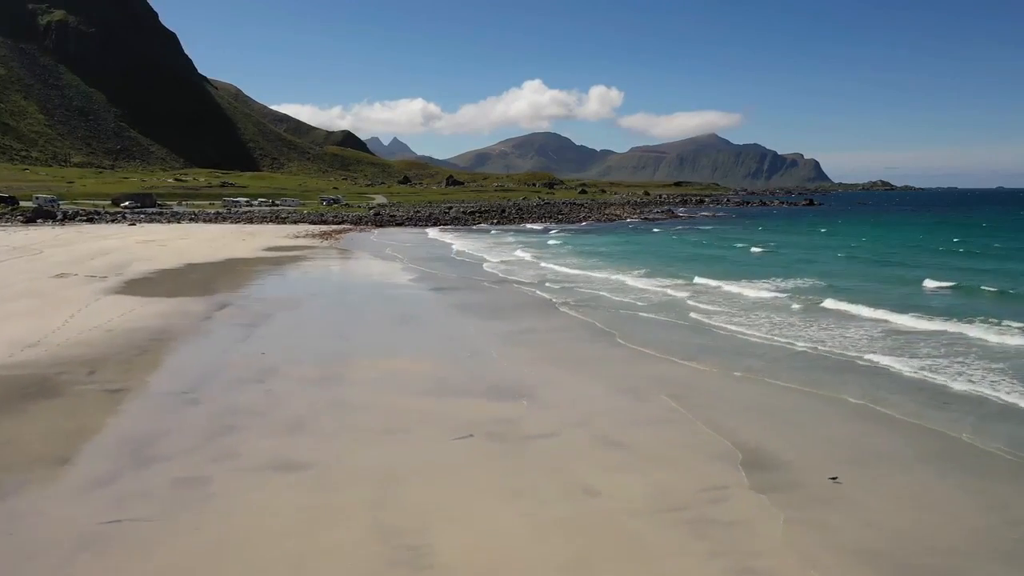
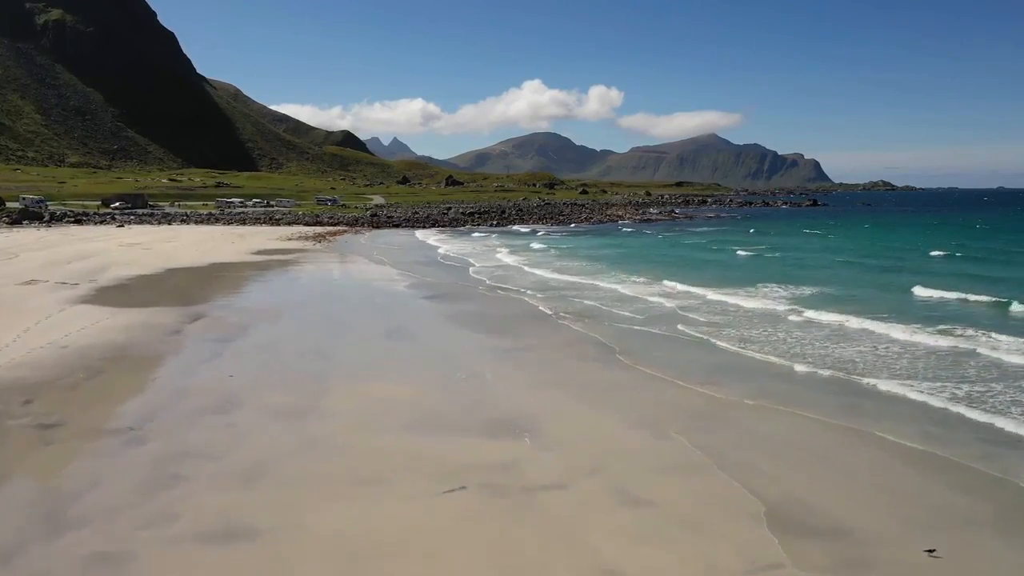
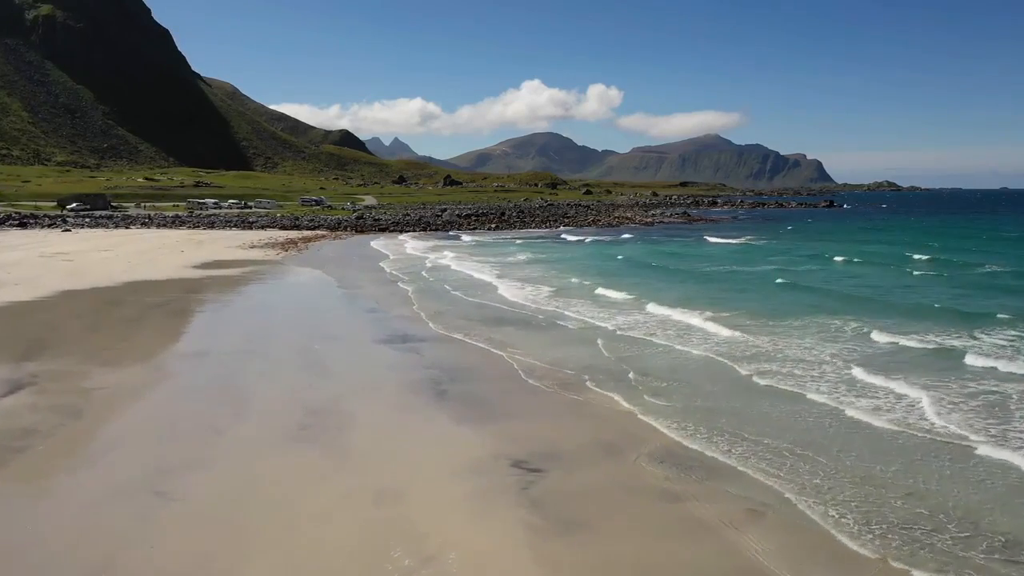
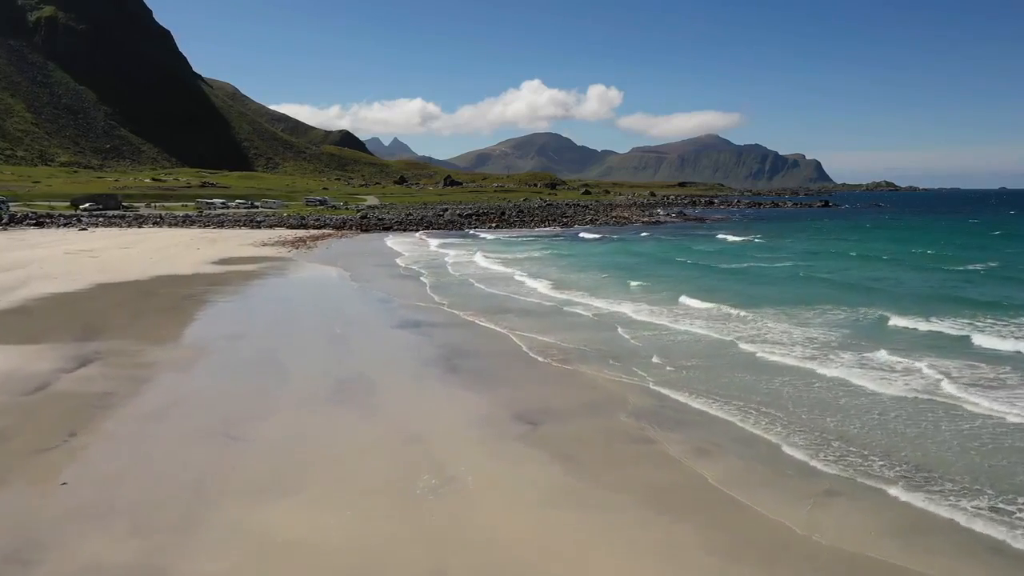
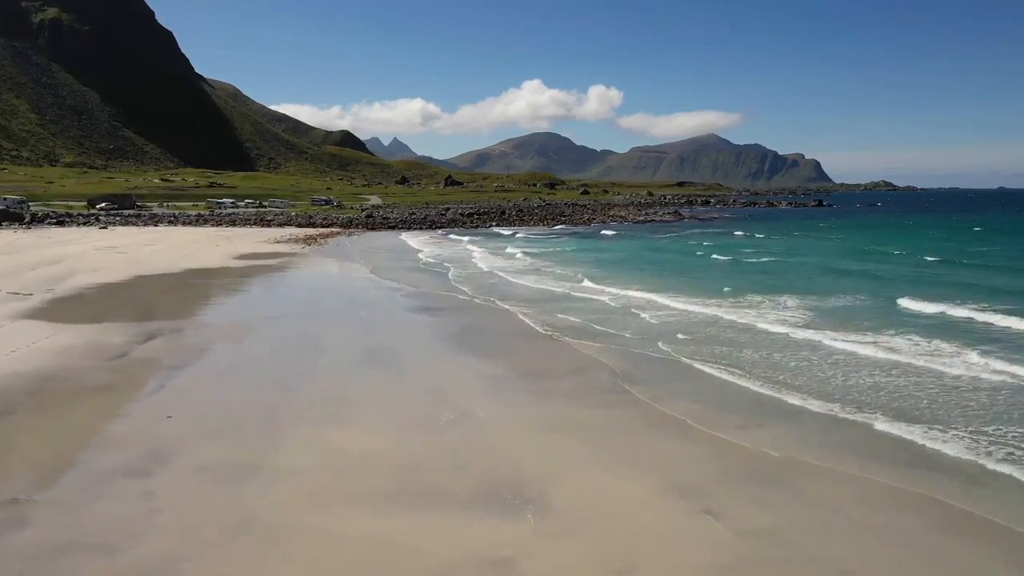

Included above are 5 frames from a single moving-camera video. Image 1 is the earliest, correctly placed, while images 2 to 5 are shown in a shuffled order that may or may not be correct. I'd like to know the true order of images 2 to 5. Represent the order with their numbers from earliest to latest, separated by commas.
2, 5, 4, 3
